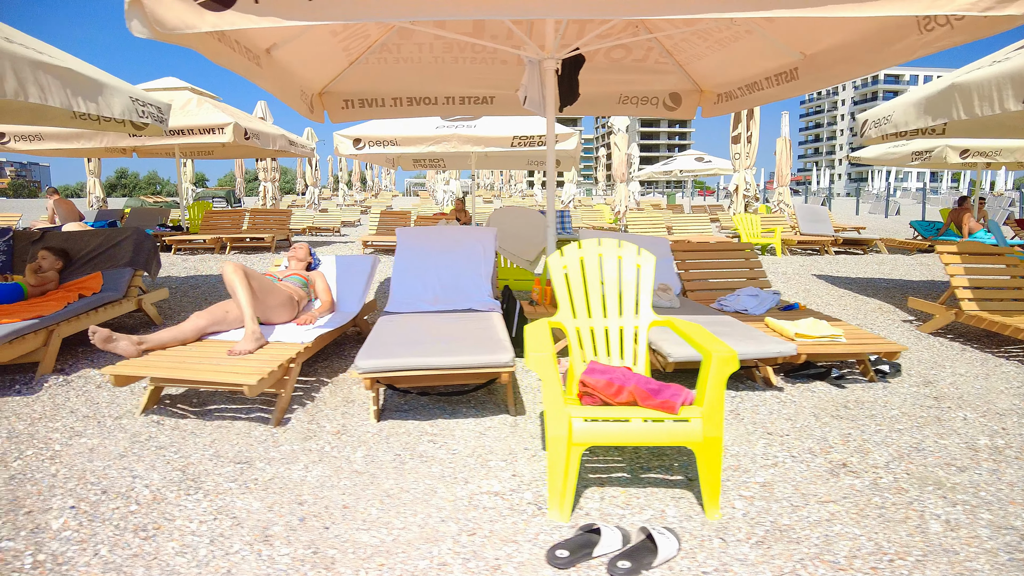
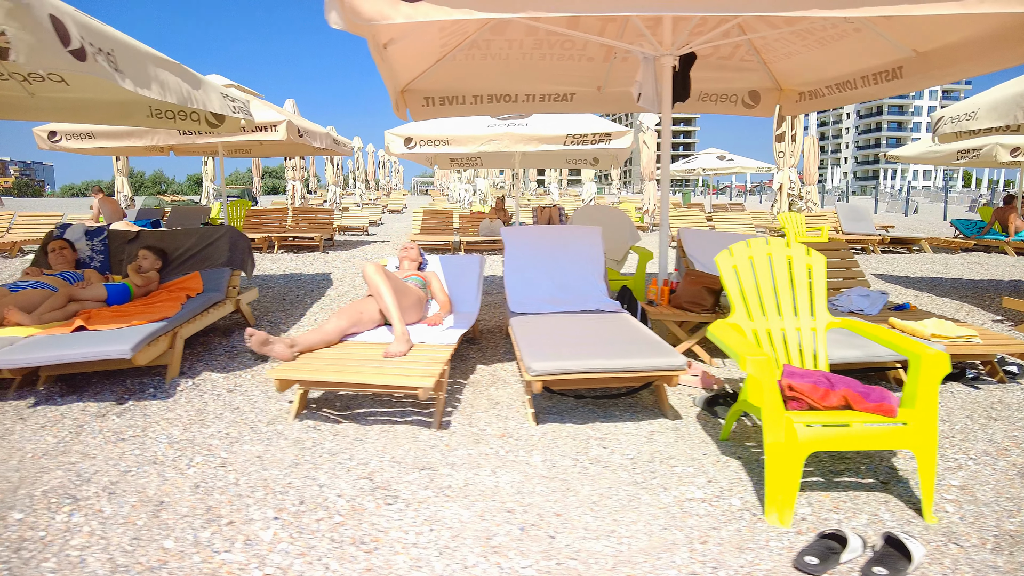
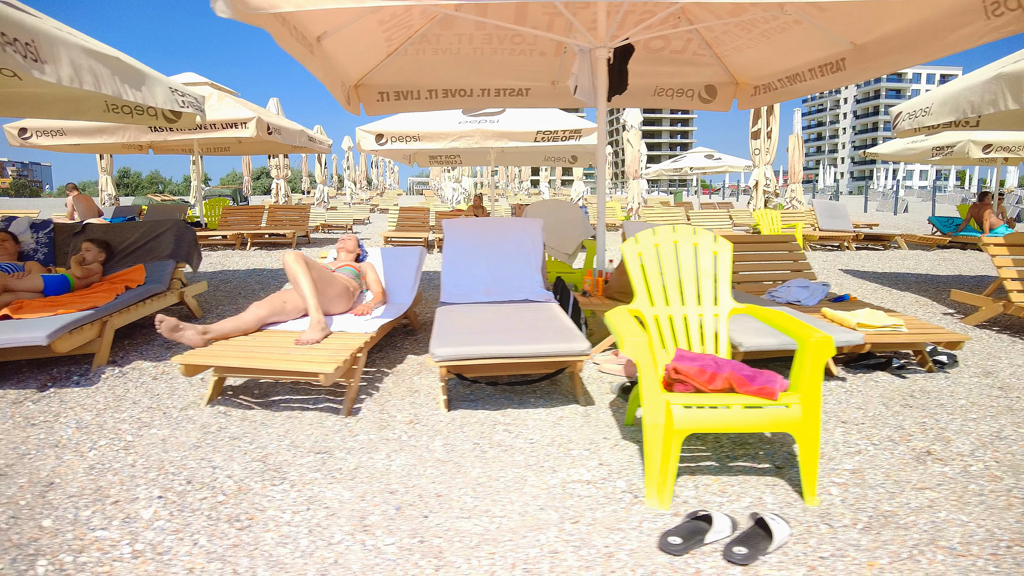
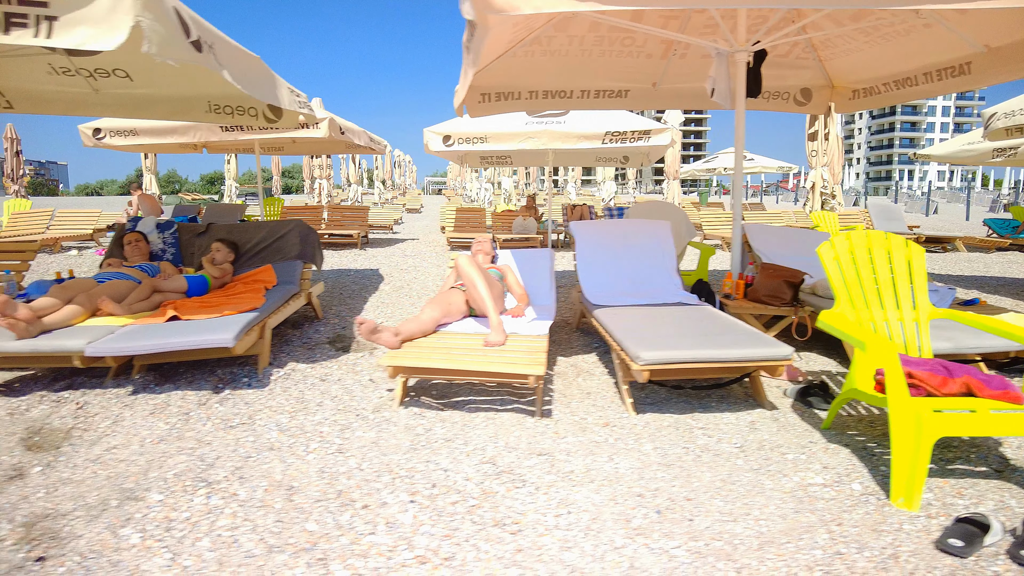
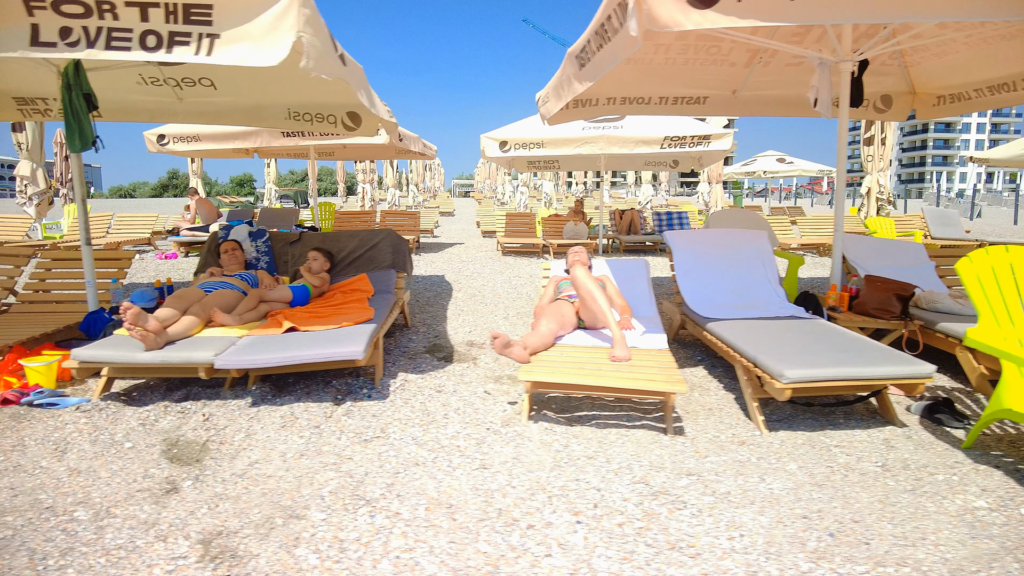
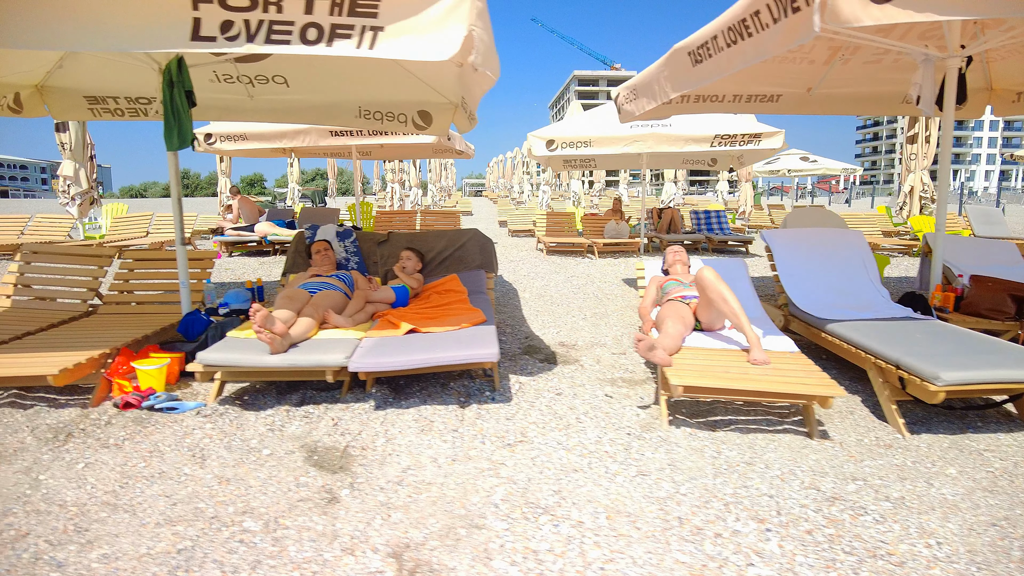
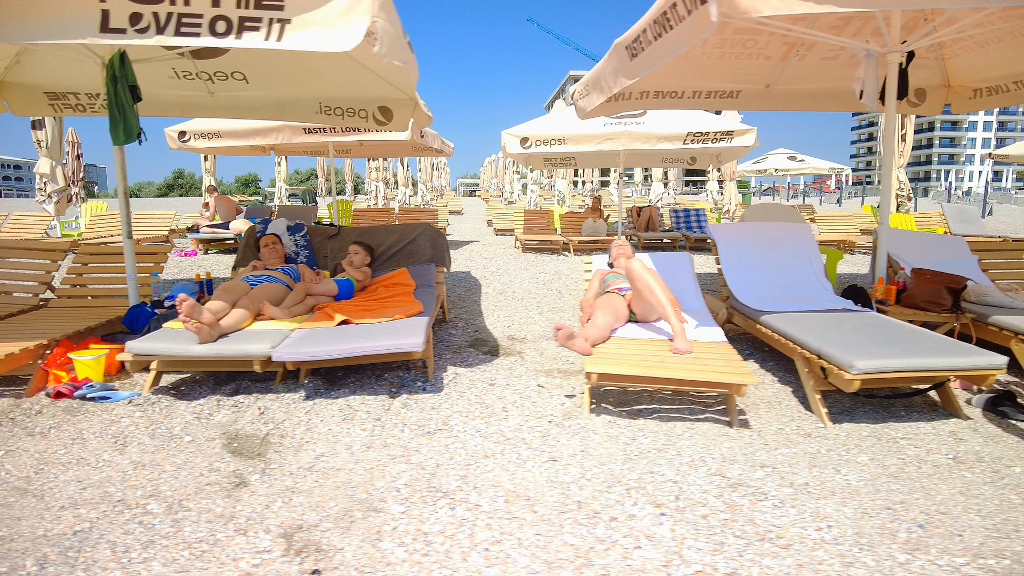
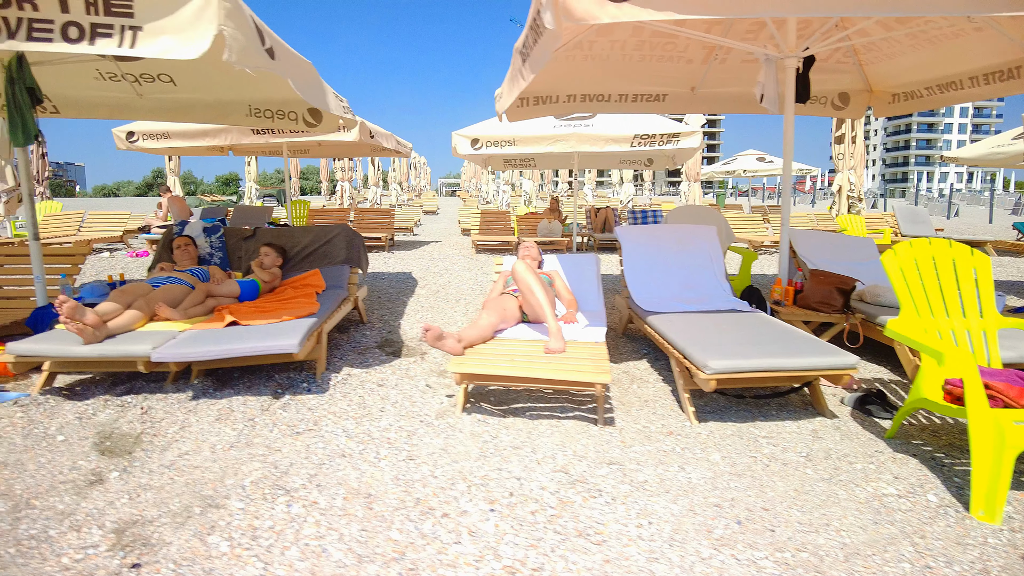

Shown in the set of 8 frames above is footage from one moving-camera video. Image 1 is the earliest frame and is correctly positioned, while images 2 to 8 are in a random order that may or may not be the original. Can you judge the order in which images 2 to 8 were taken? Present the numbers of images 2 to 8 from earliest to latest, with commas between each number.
3, 2, 4, 8, 5, 7, 6
